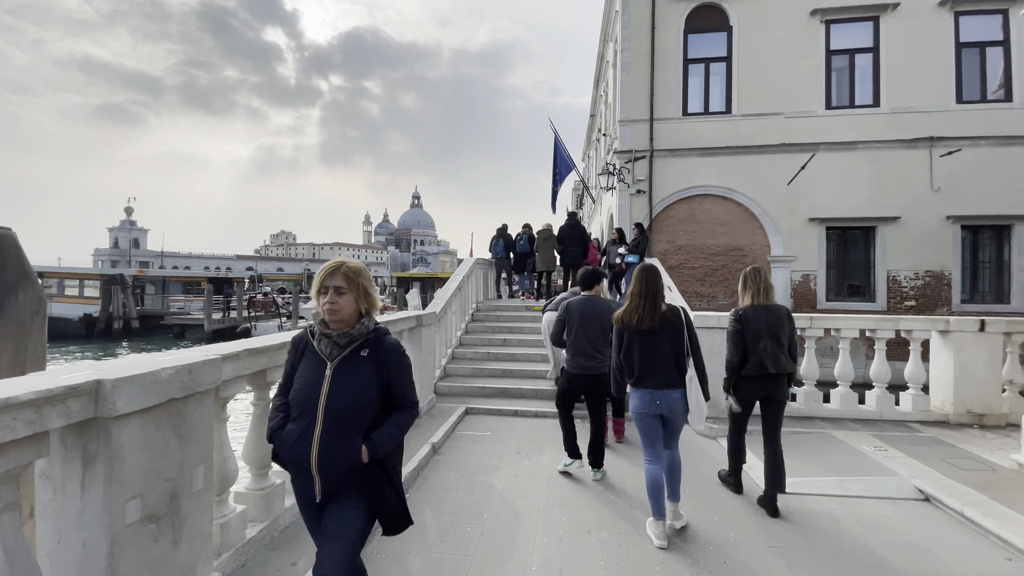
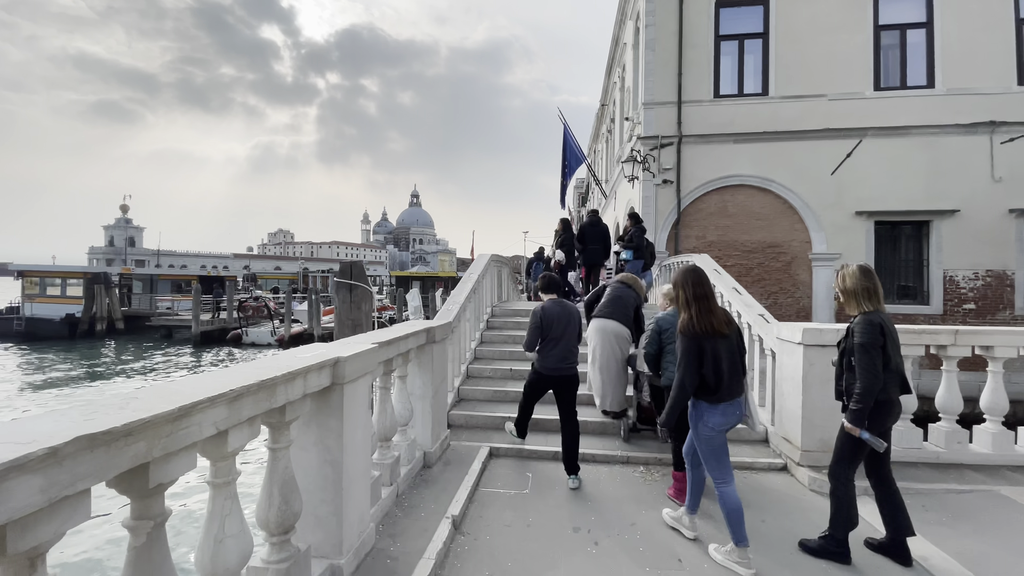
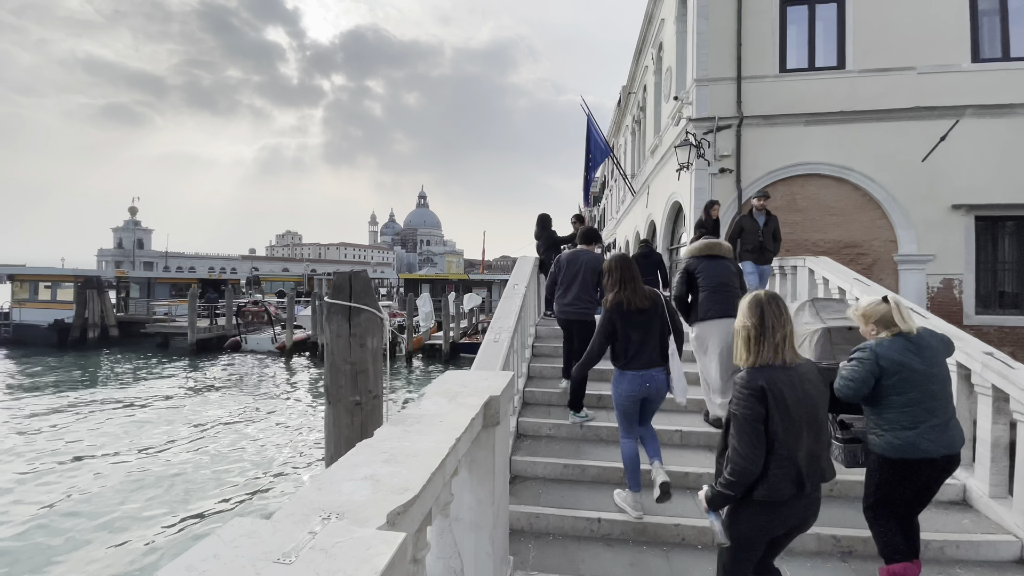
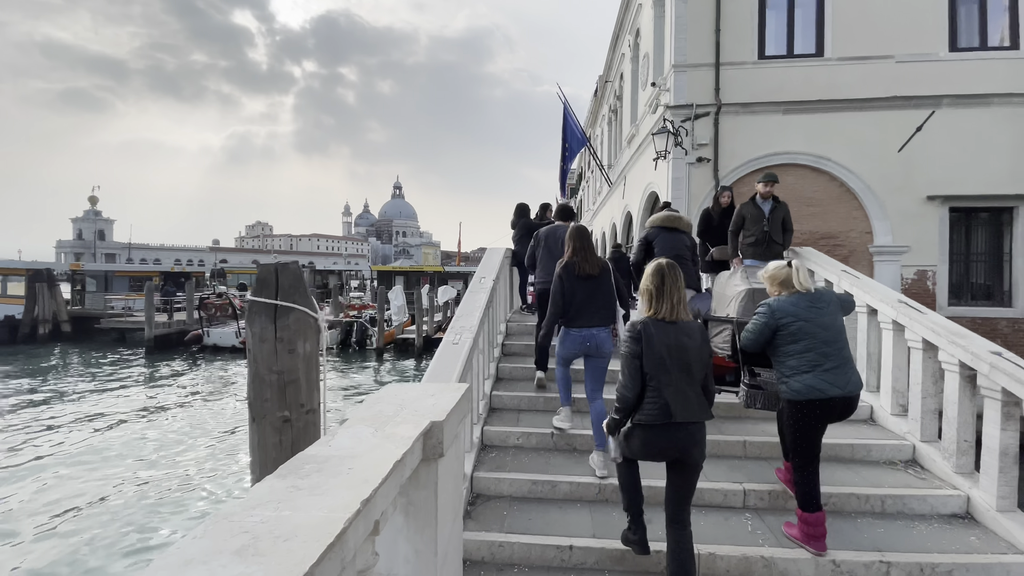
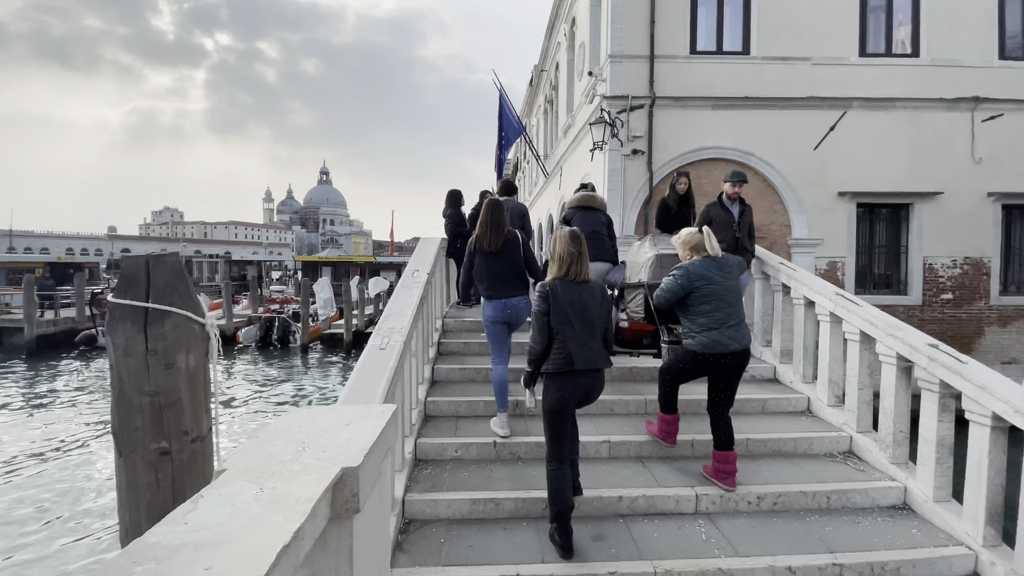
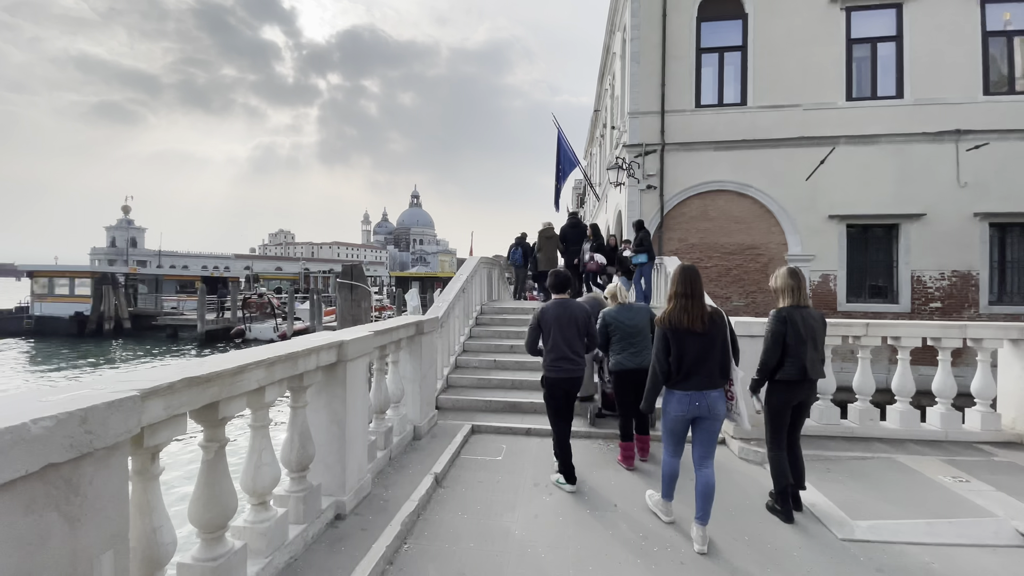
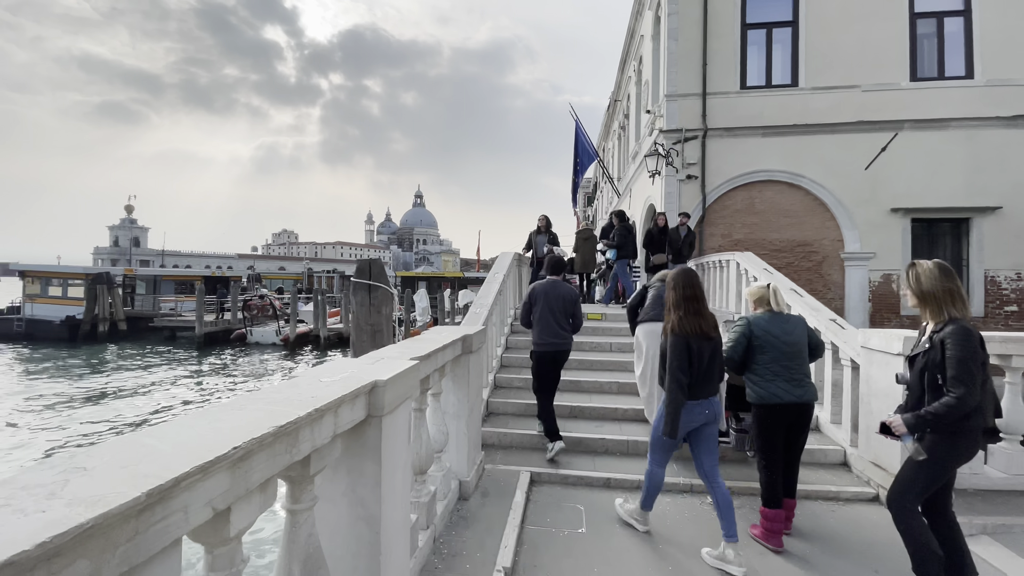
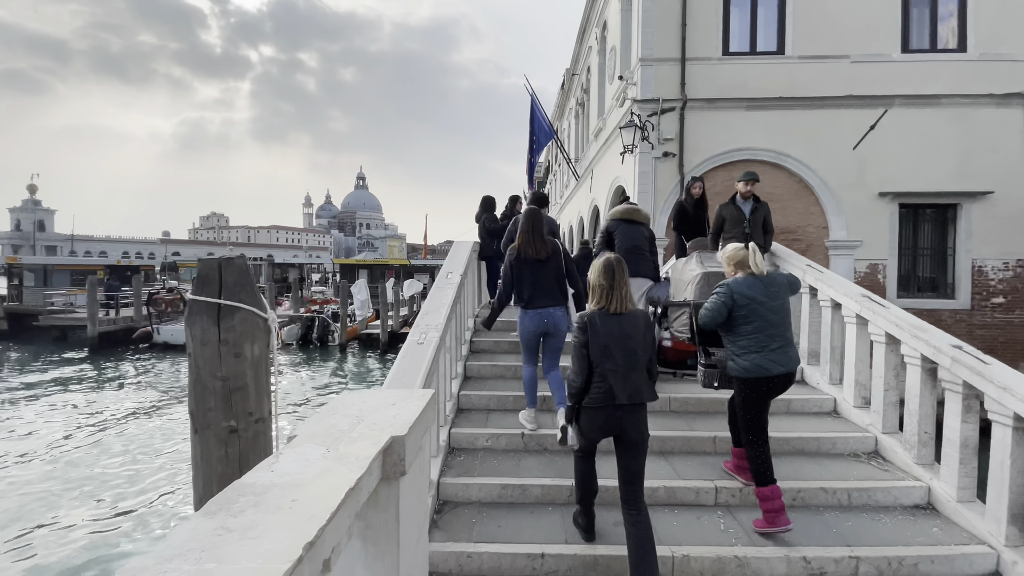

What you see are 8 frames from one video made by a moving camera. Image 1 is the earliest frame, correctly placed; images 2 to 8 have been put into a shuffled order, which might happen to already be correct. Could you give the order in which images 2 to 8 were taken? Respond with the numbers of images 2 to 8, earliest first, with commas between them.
6, 2, 7, 3, 4, 8, 5
